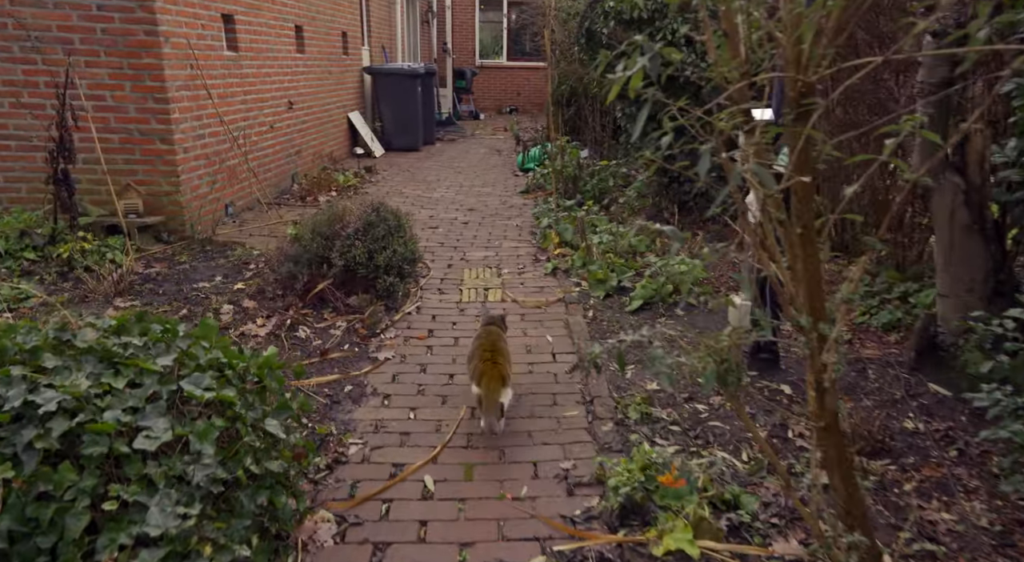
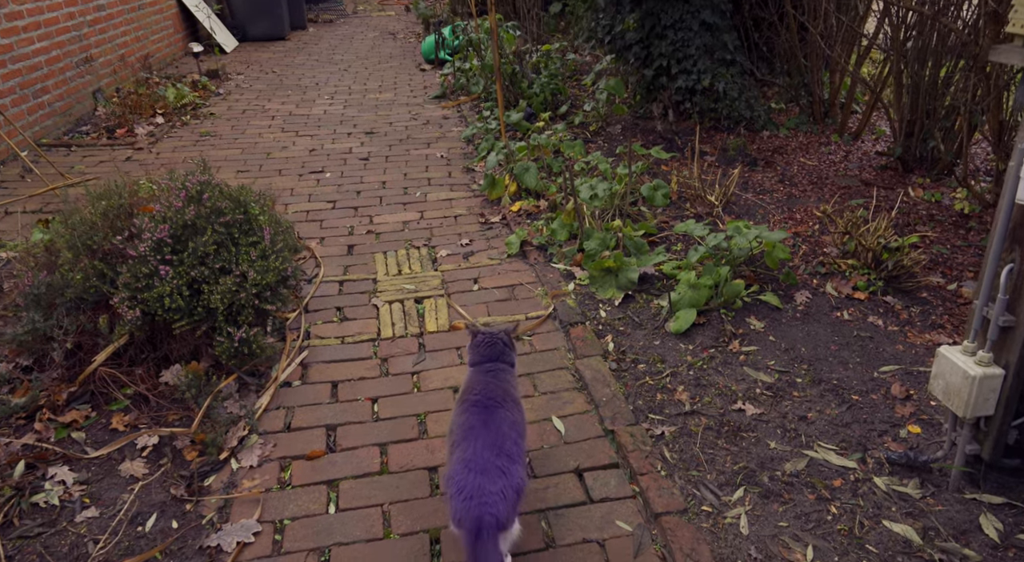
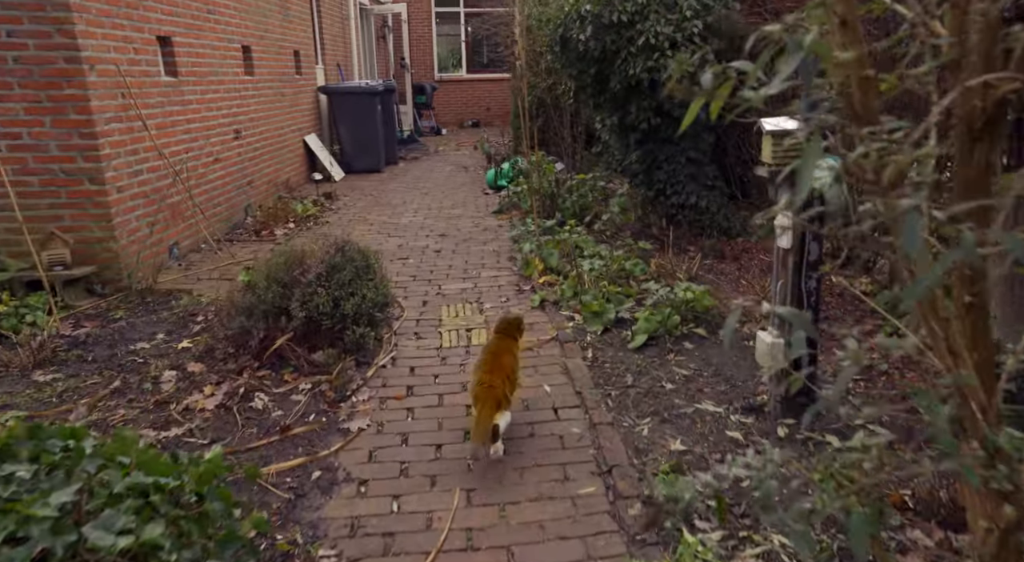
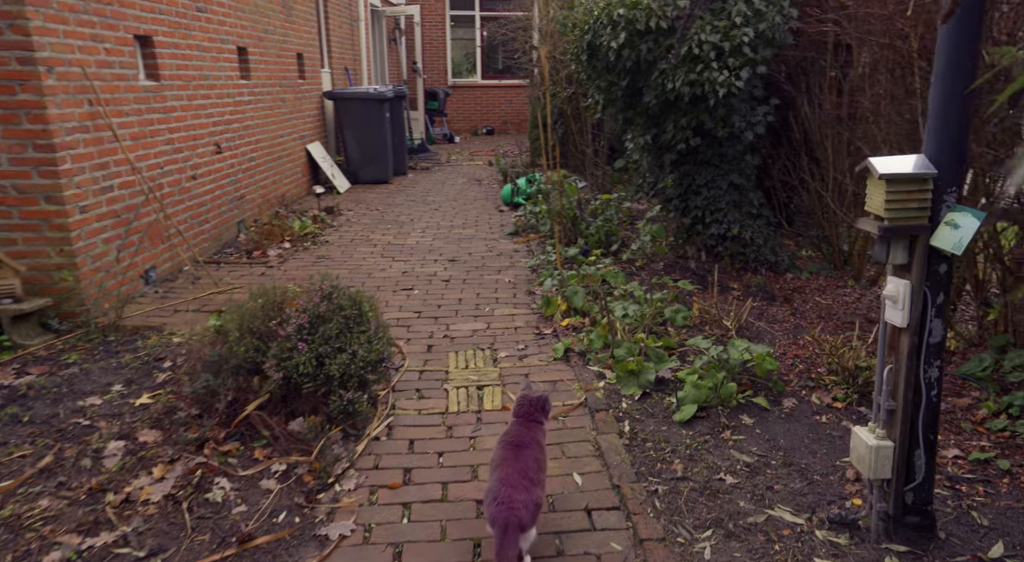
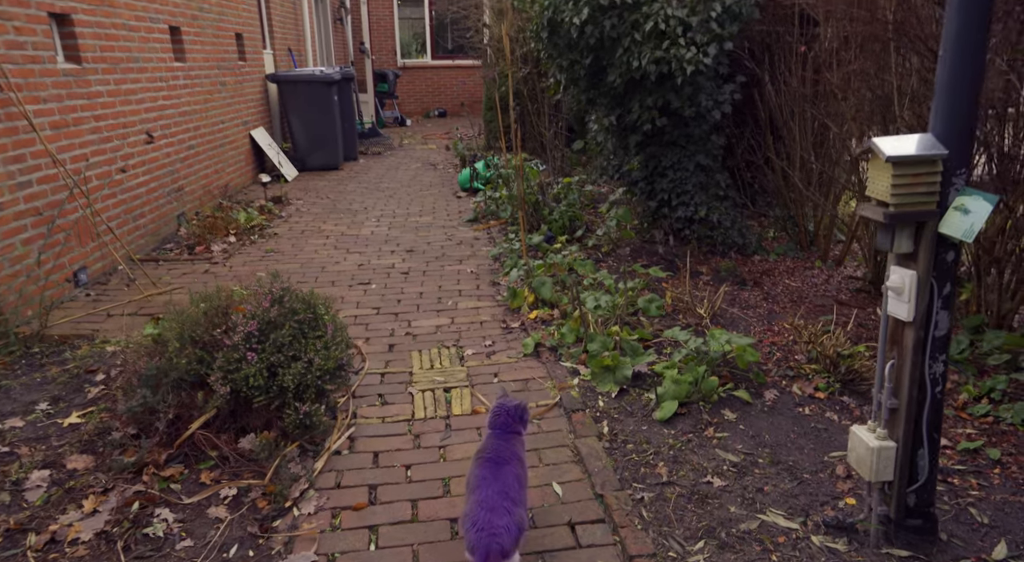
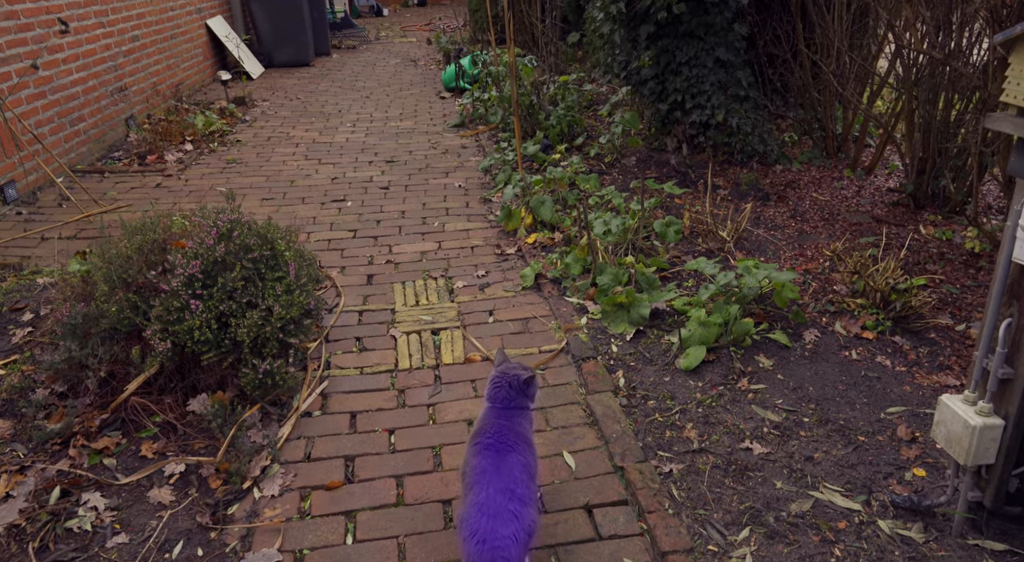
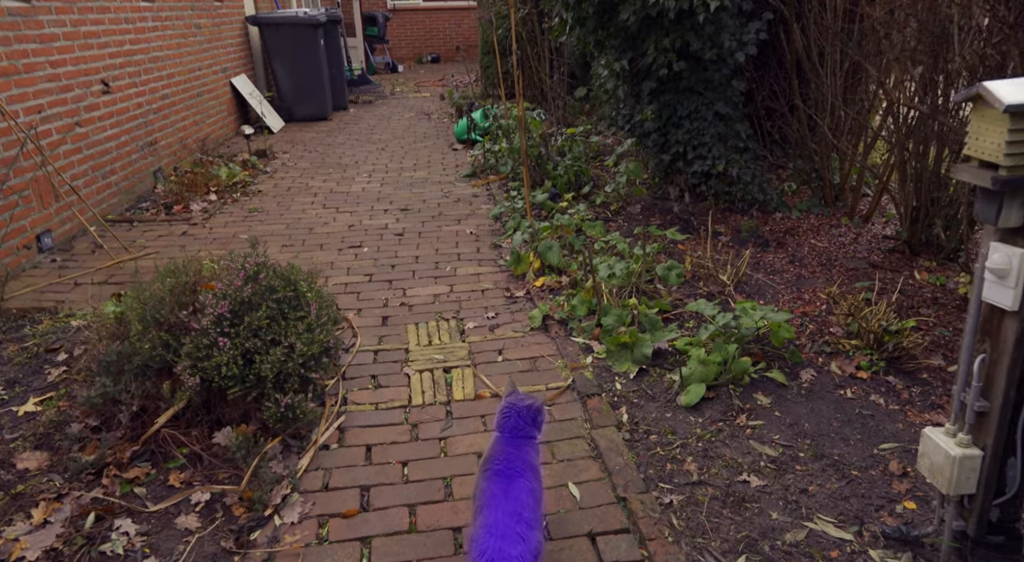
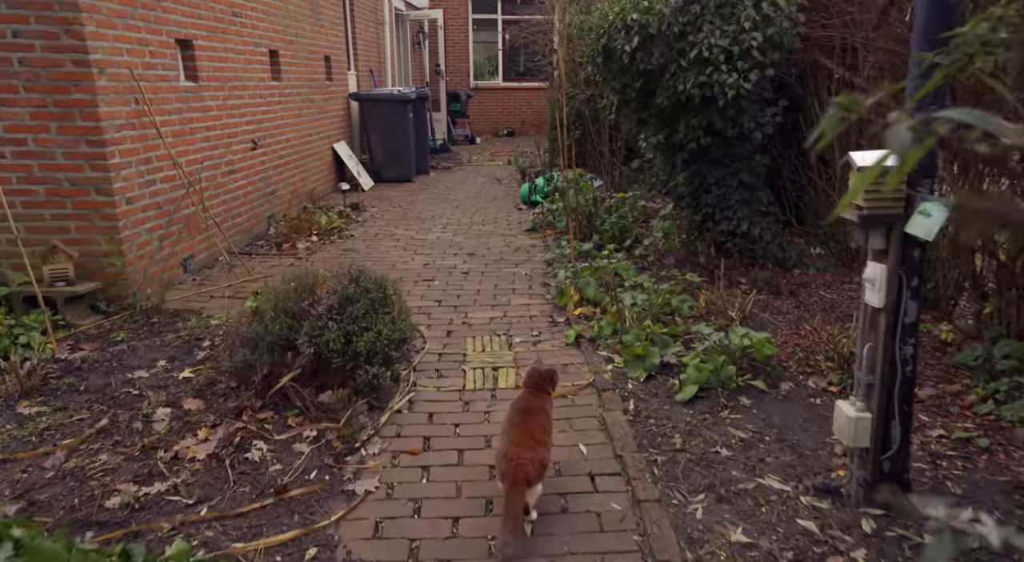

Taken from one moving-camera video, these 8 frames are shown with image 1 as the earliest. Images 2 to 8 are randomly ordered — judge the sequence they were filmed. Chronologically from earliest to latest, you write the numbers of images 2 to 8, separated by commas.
3, 8, 4, 5, 7, 6, 2
